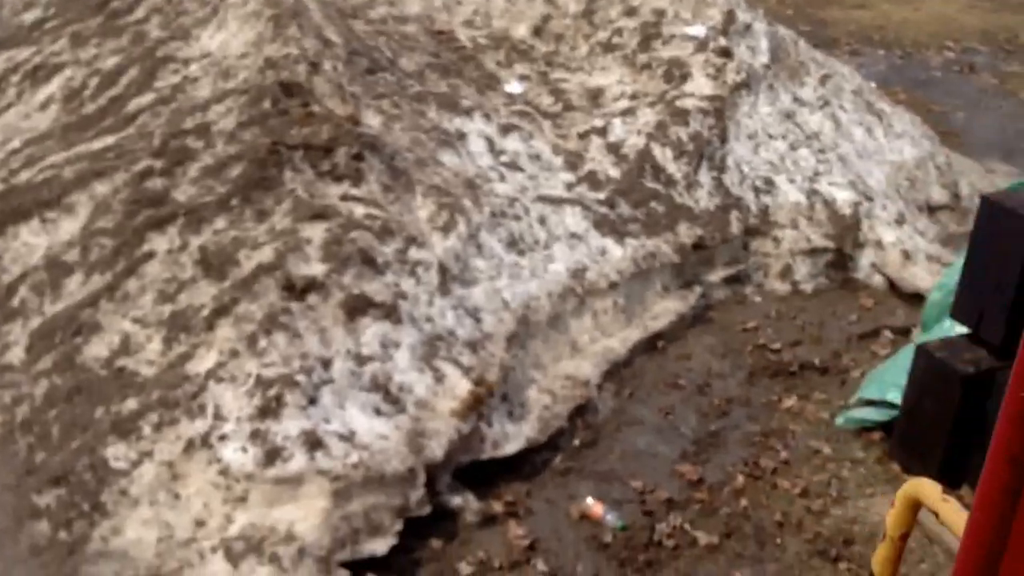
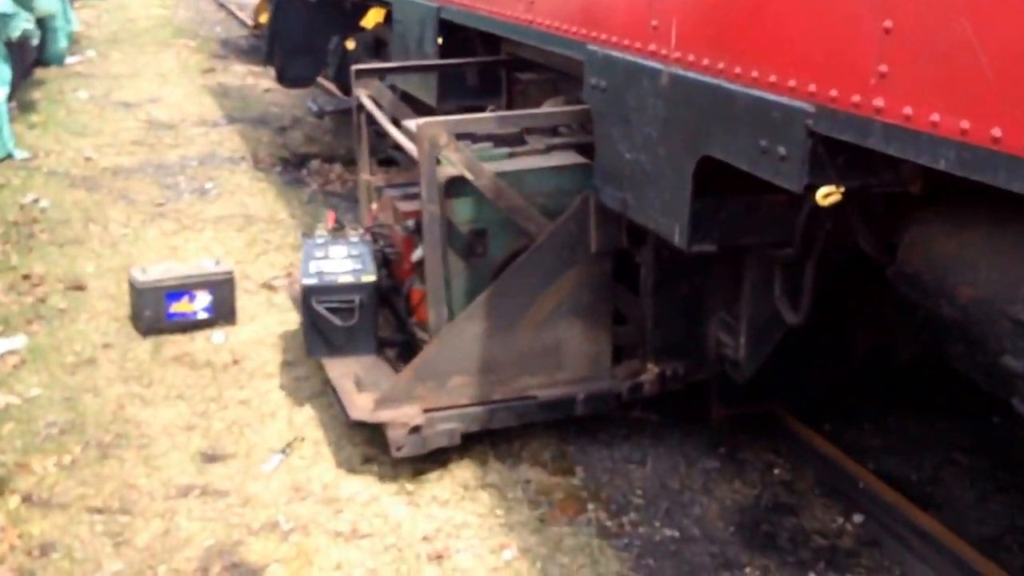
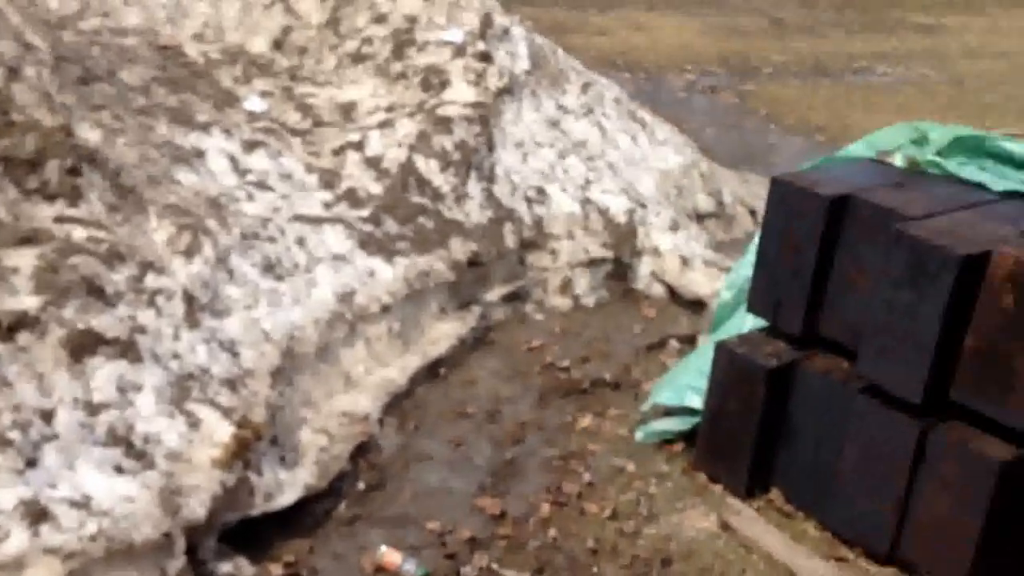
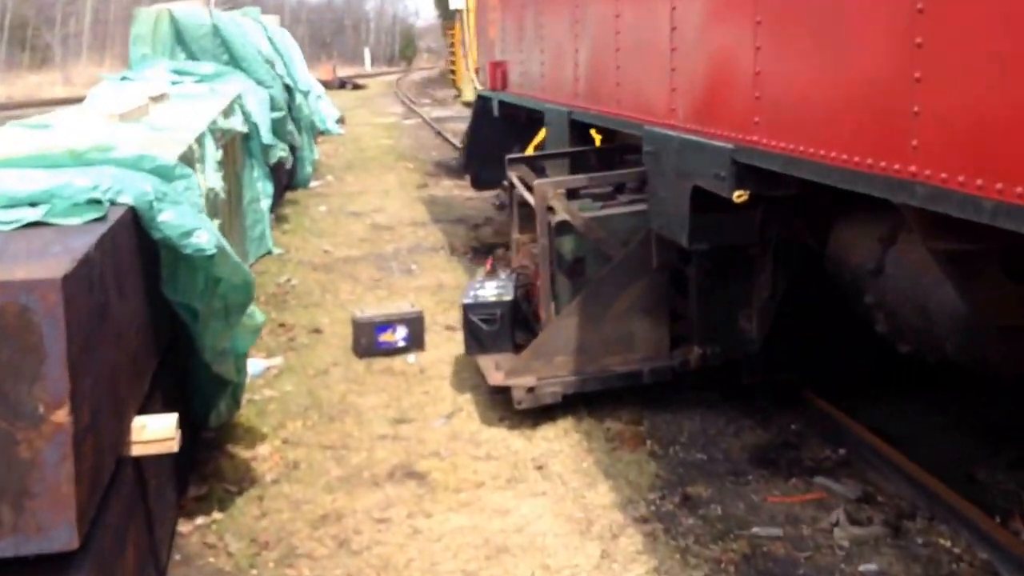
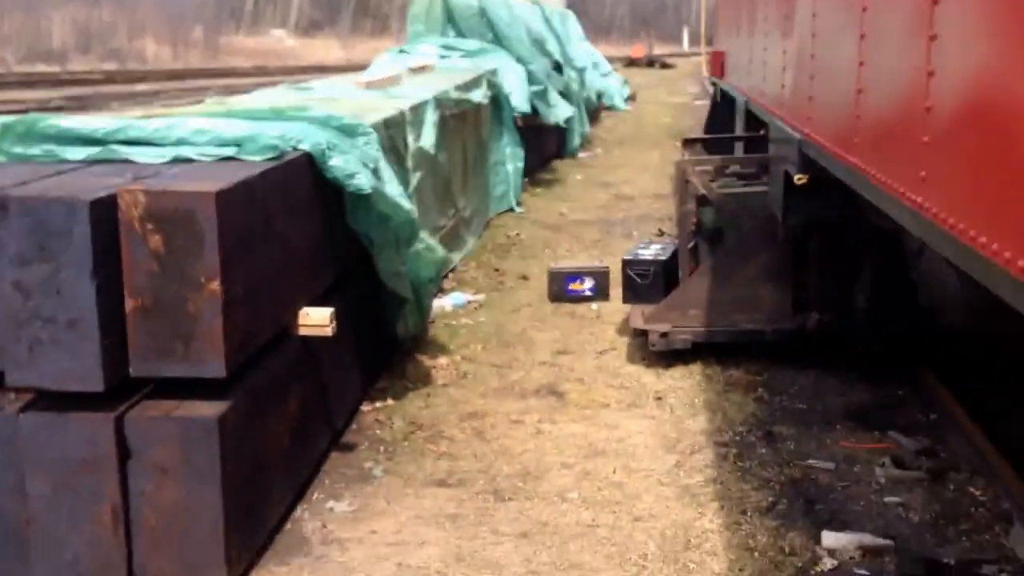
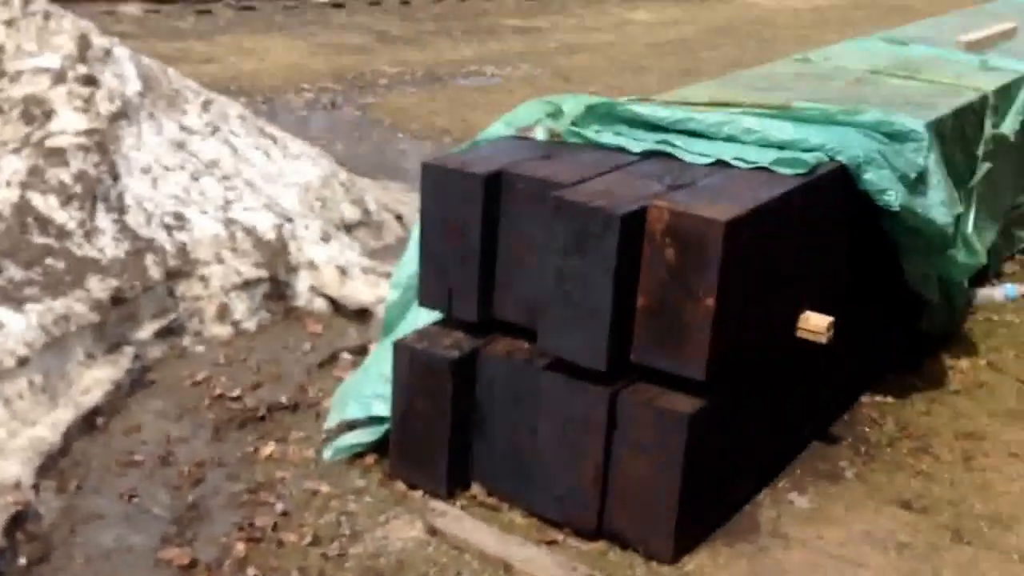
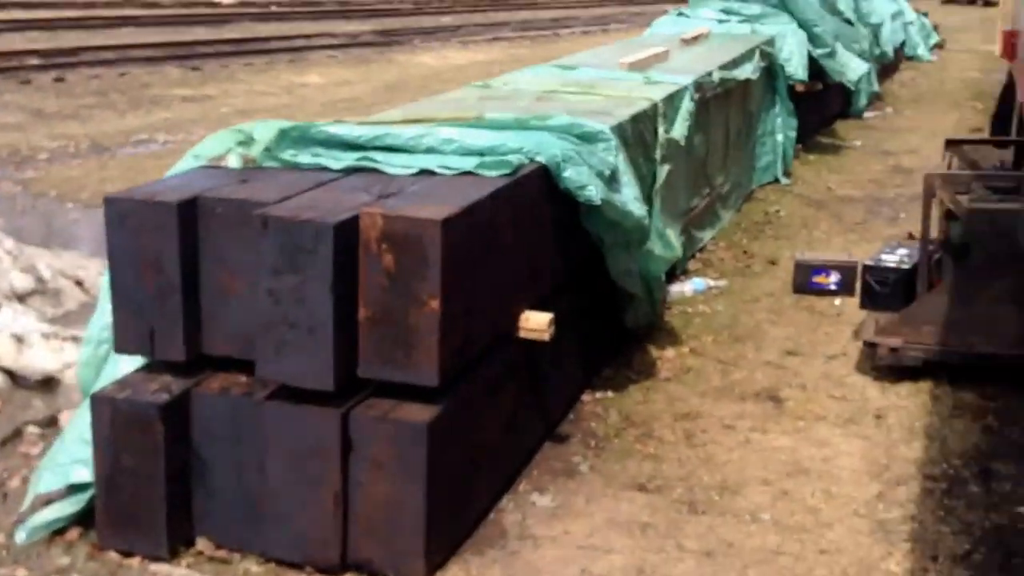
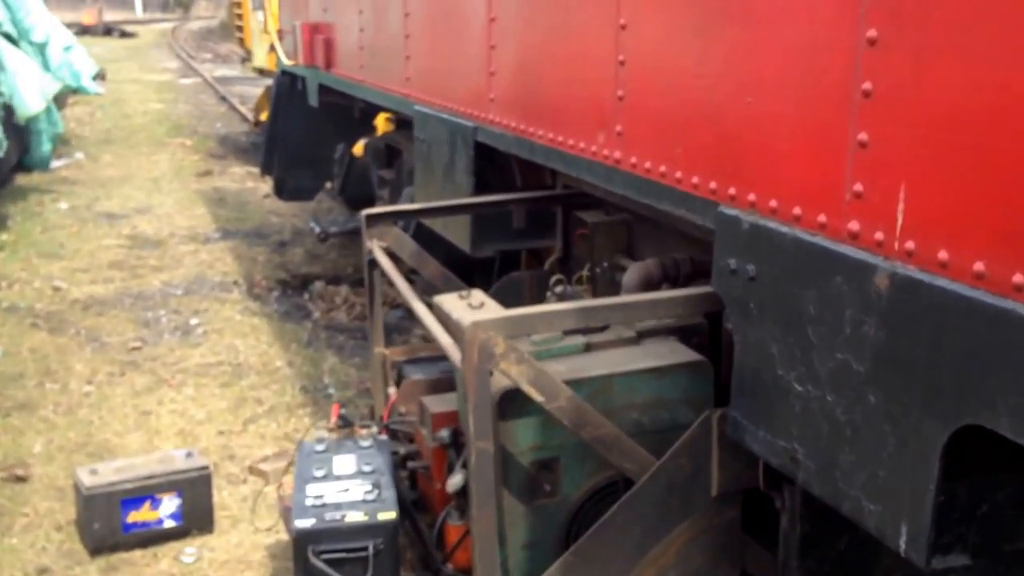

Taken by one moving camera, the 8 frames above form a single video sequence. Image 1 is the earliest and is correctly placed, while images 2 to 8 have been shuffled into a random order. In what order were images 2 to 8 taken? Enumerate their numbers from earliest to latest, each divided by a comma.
3, 6, 7, 5, 4, 2, 8
